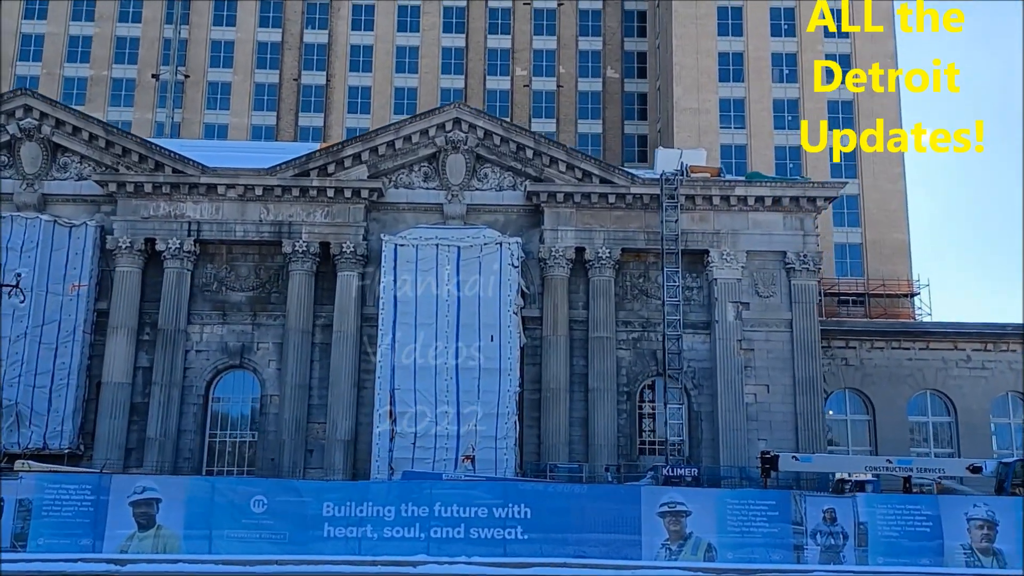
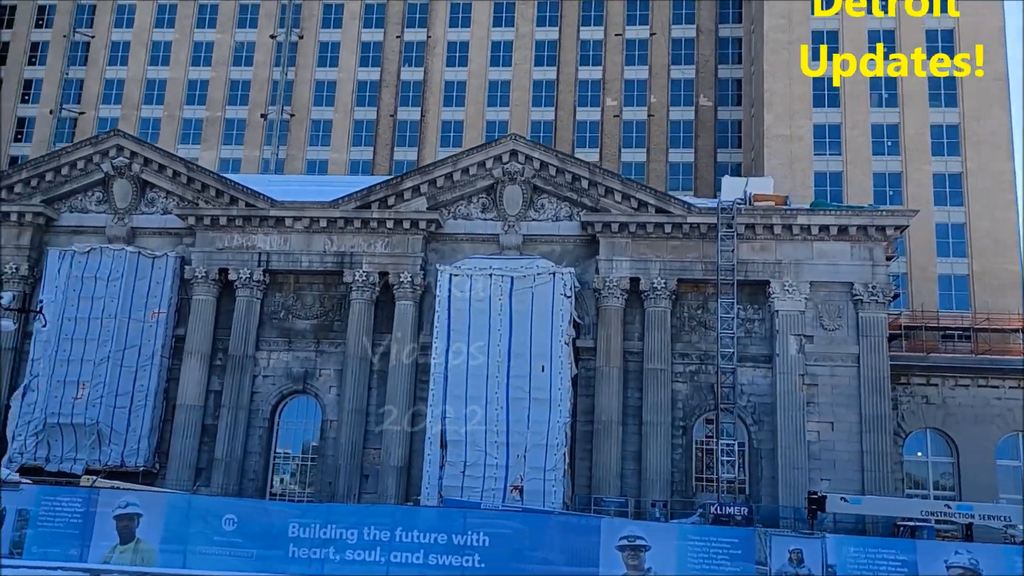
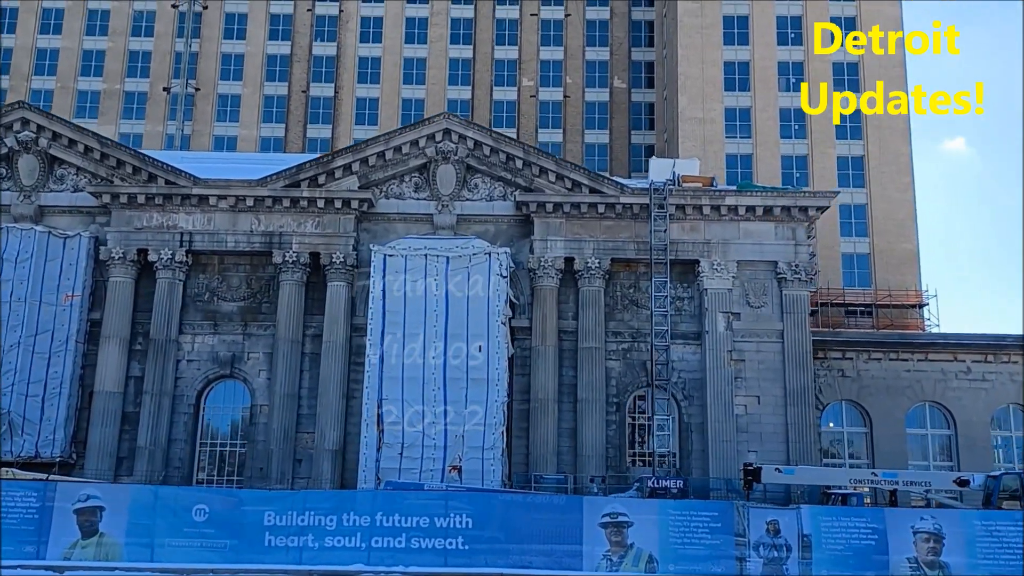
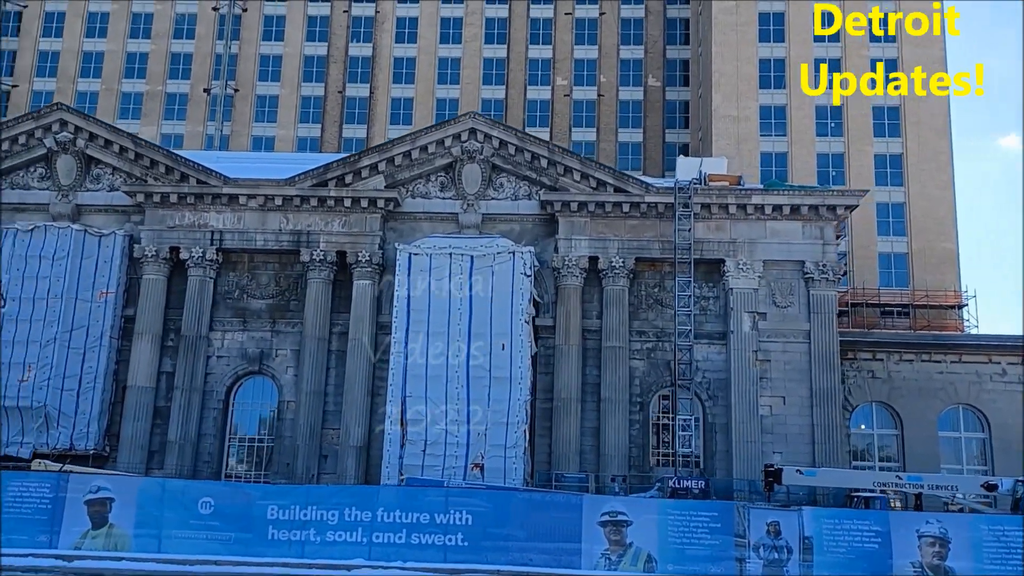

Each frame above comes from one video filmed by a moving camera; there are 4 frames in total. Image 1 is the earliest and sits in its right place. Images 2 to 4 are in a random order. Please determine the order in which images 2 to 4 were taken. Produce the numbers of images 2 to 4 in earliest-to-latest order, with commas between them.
3, 4, 2
